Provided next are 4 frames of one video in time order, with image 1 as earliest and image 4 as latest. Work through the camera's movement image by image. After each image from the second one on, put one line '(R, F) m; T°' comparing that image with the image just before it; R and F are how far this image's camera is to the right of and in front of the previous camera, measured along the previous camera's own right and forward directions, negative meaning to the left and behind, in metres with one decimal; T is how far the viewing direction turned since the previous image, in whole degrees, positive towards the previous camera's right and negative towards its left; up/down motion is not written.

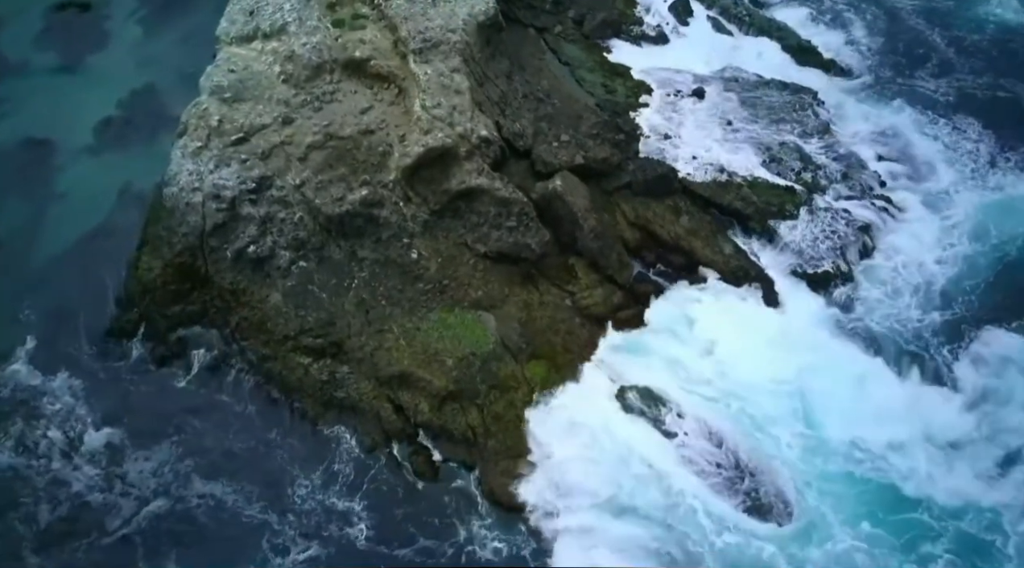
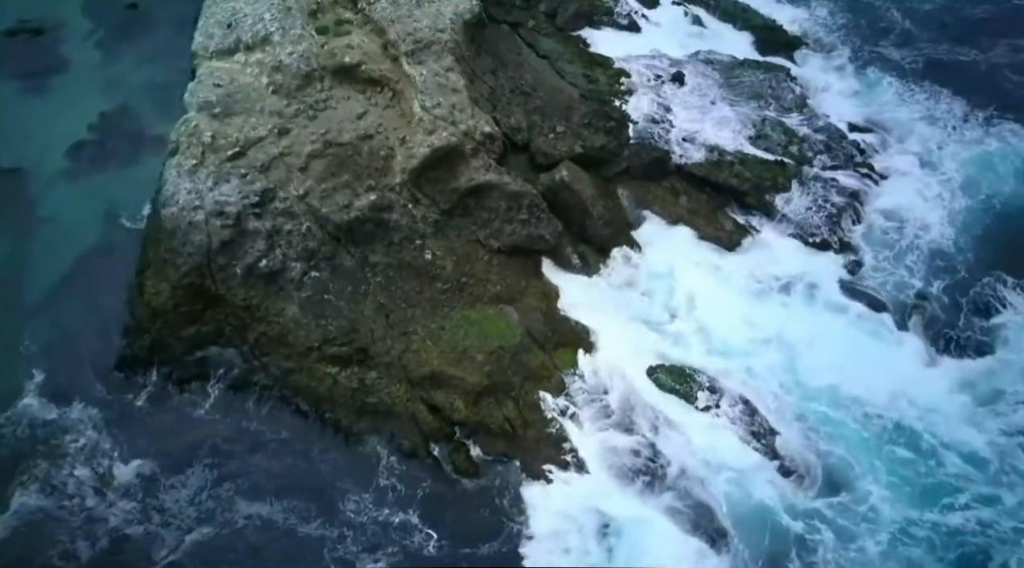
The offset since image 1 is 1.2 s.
(-1.0, -0.1) m; +4°
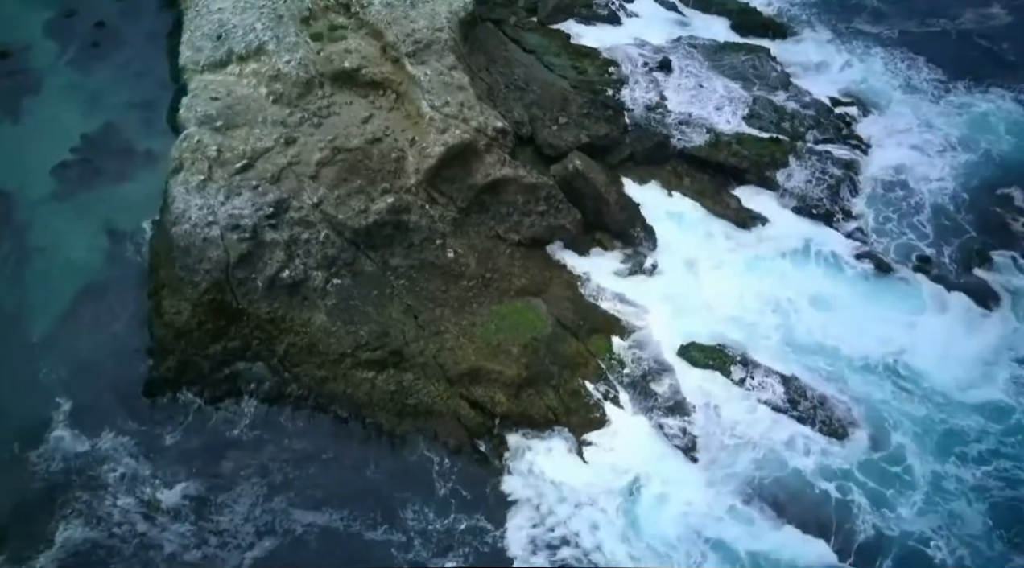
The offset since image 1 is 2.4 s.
(-1.0, -0.1) m; +4°
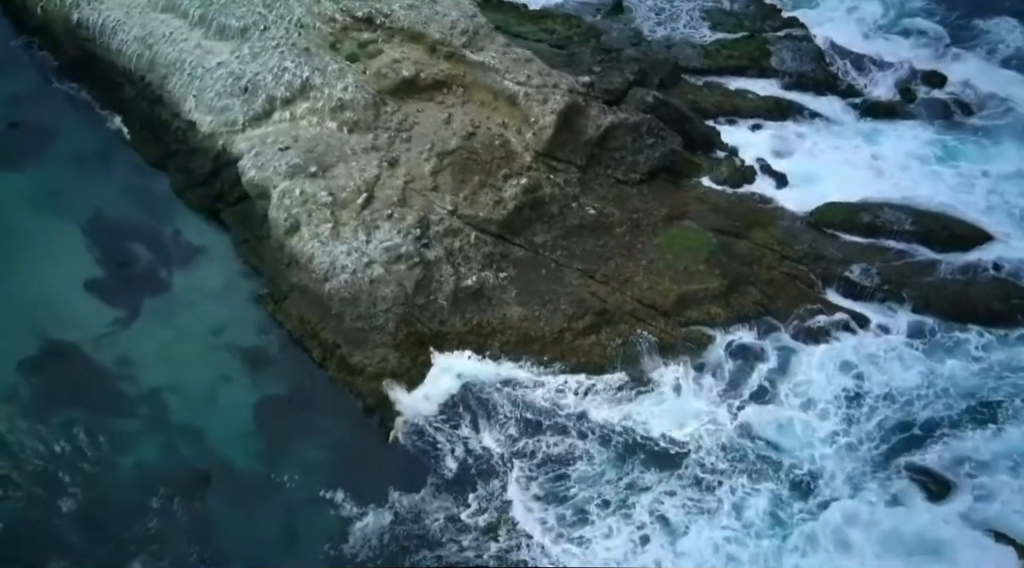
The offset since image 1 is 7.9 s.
(-5.3, +0.6) m; +19°
